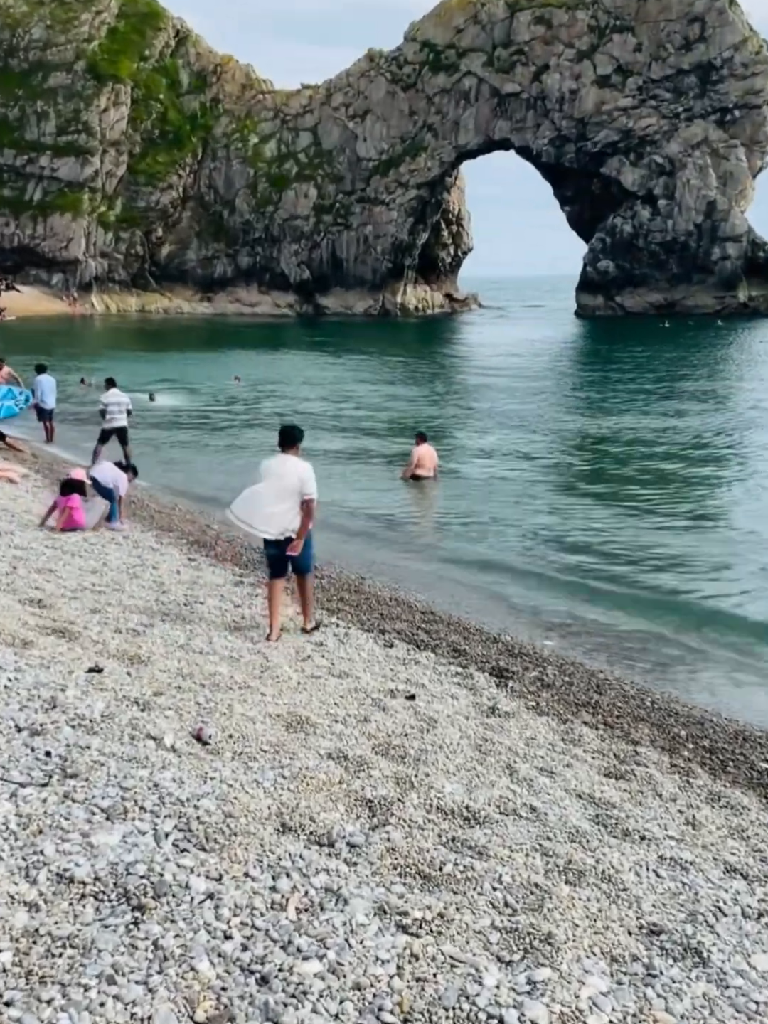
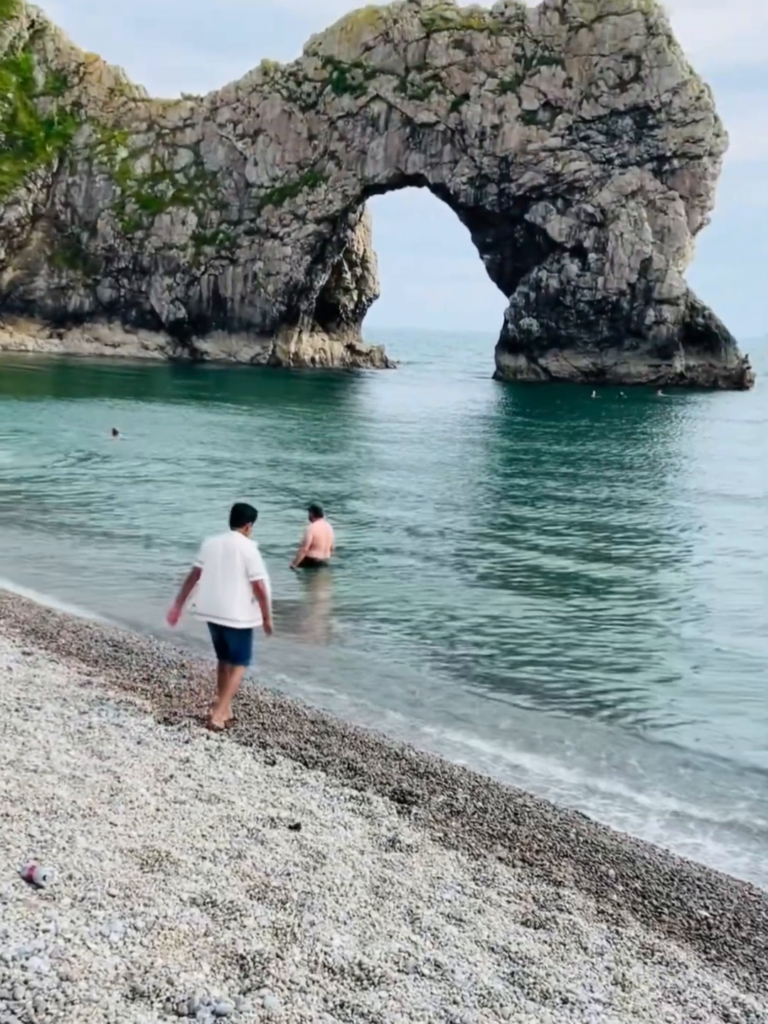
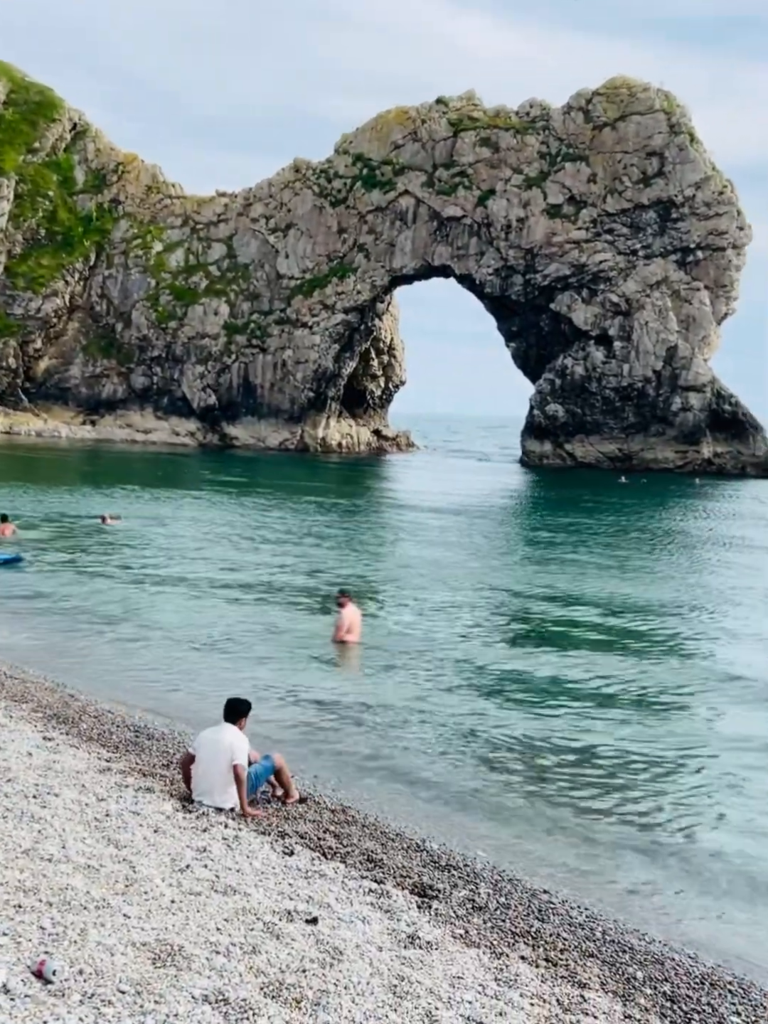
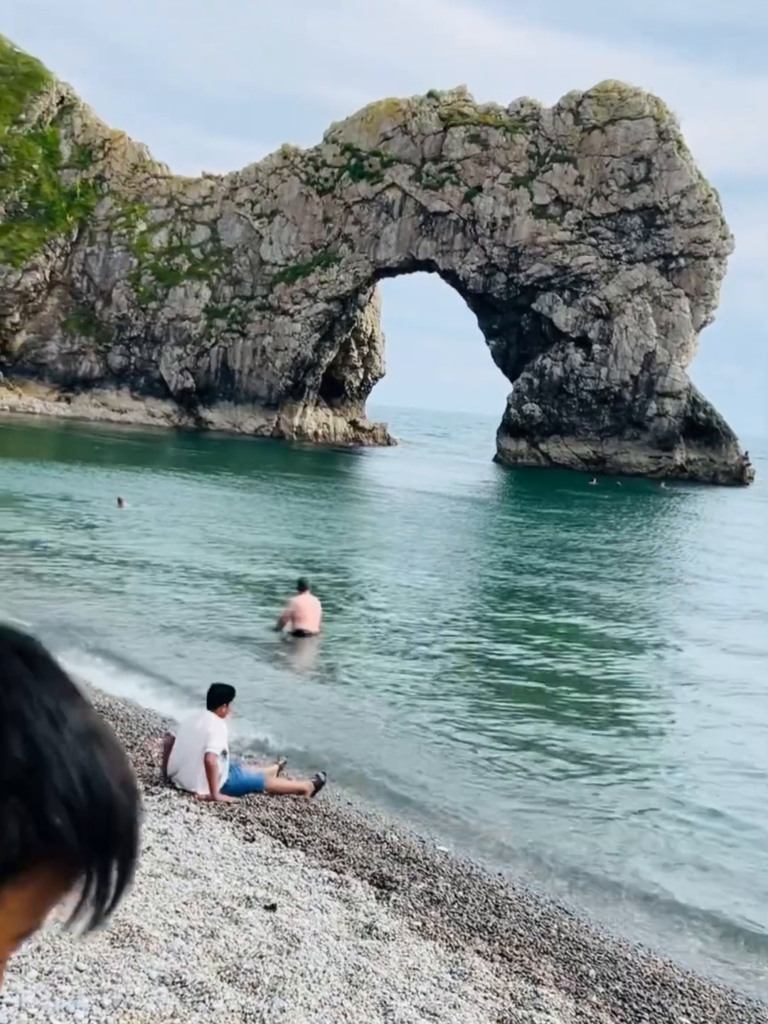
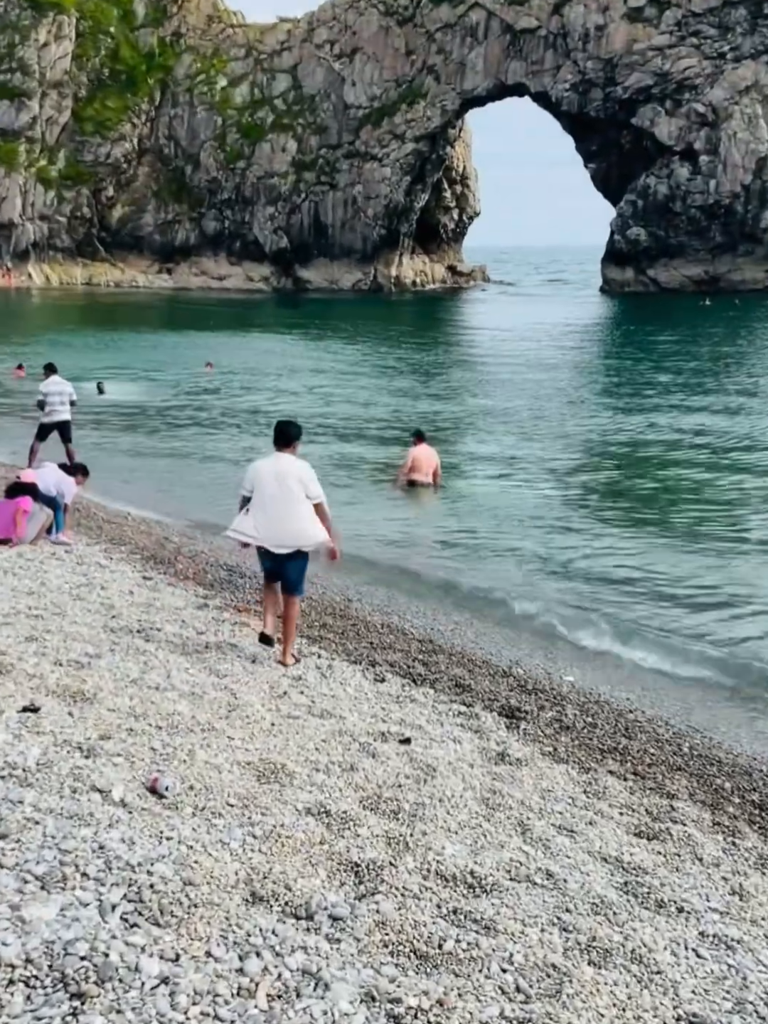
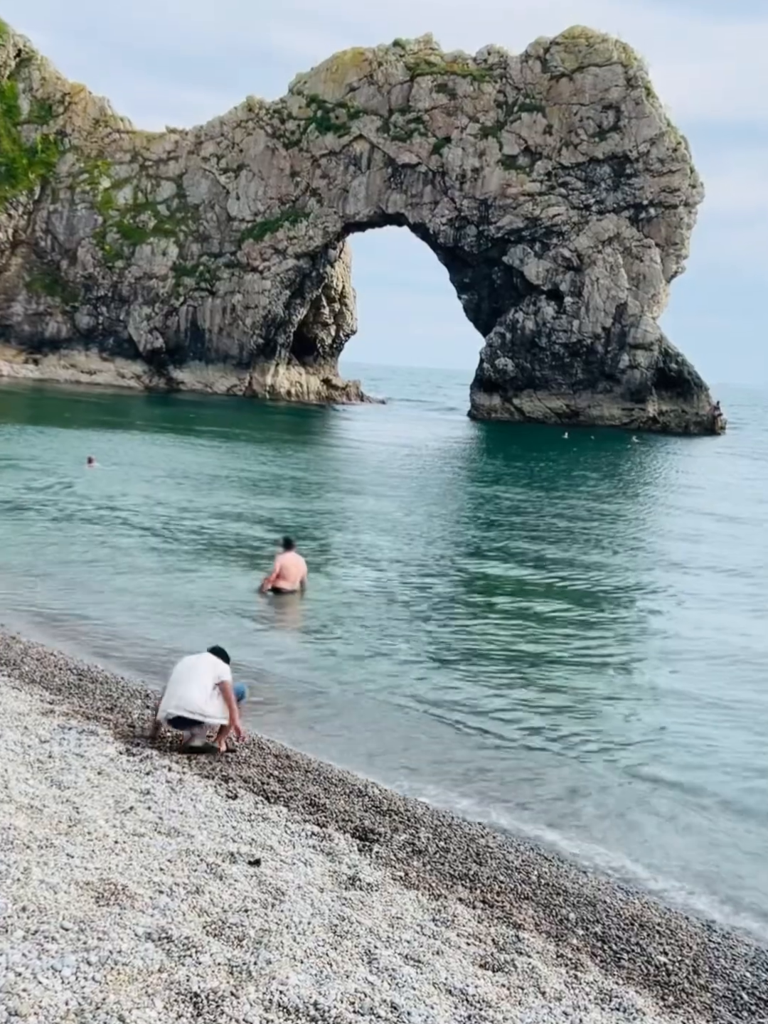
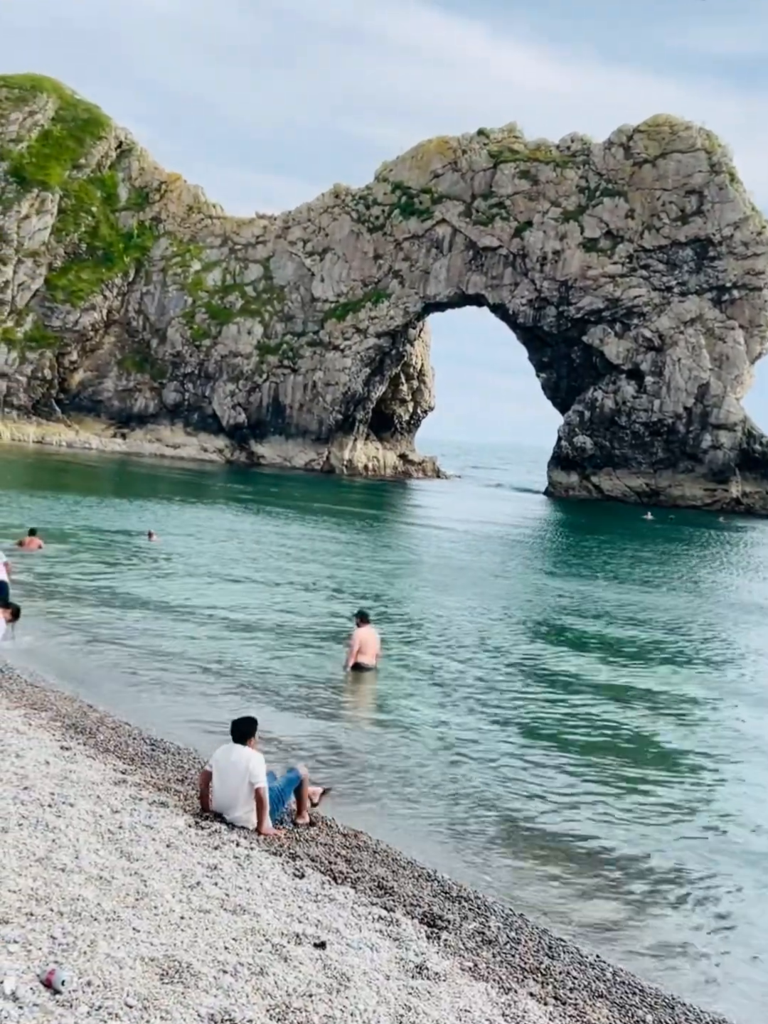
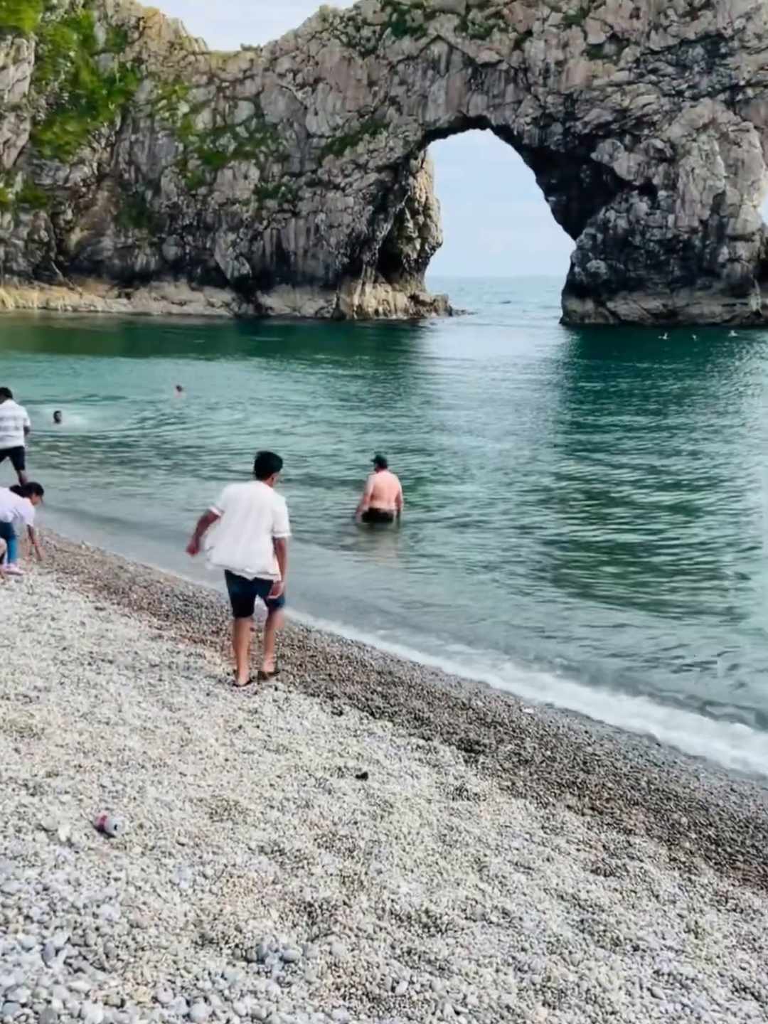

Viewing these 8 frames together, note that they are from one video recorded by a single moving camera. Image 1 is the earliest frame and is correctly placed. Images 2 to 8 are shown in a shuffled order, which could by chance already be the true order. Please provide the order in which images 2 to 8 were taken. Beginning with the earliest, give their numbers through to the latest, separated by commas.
5, 8, 2, 6, 4, 7, 3
